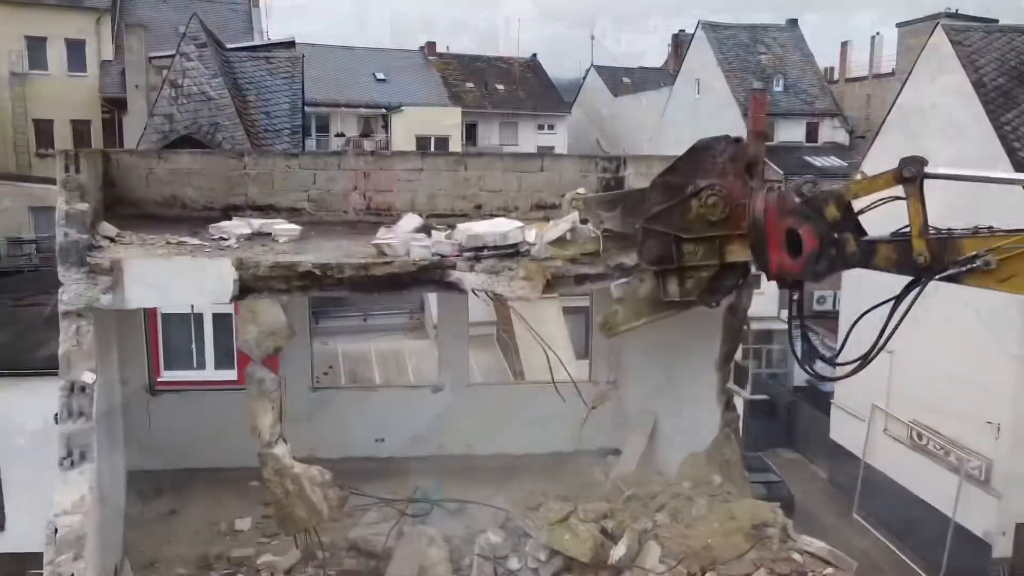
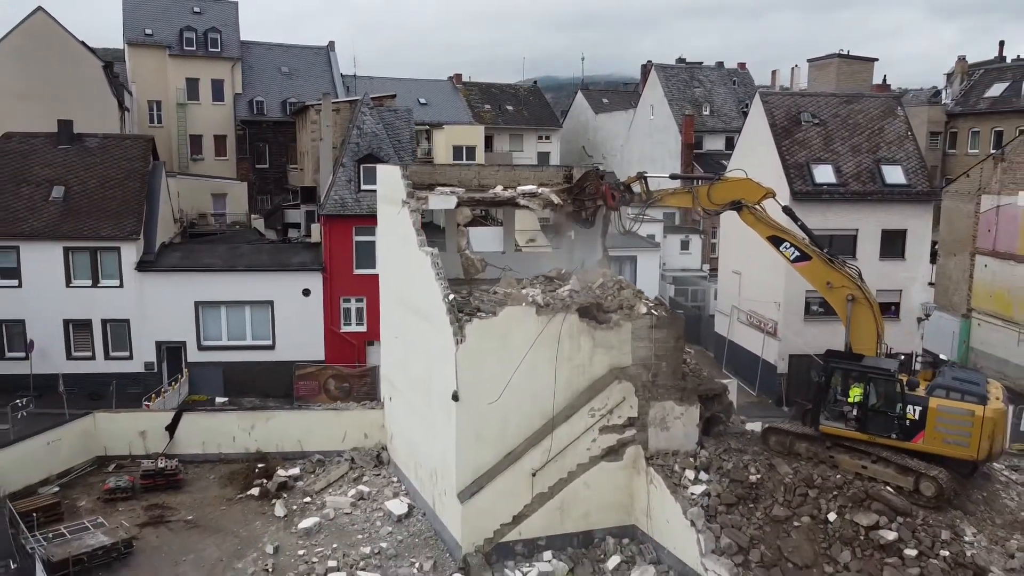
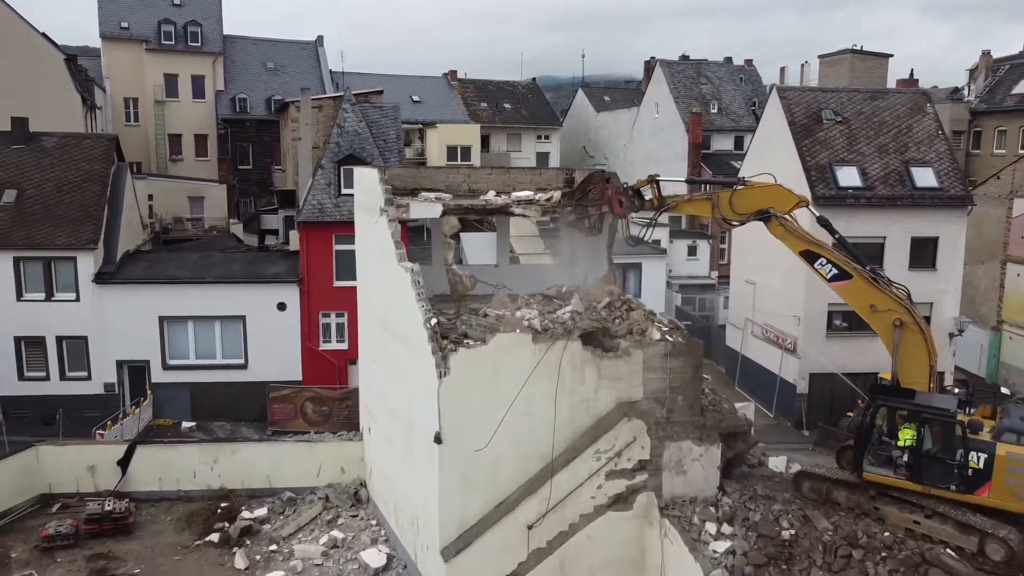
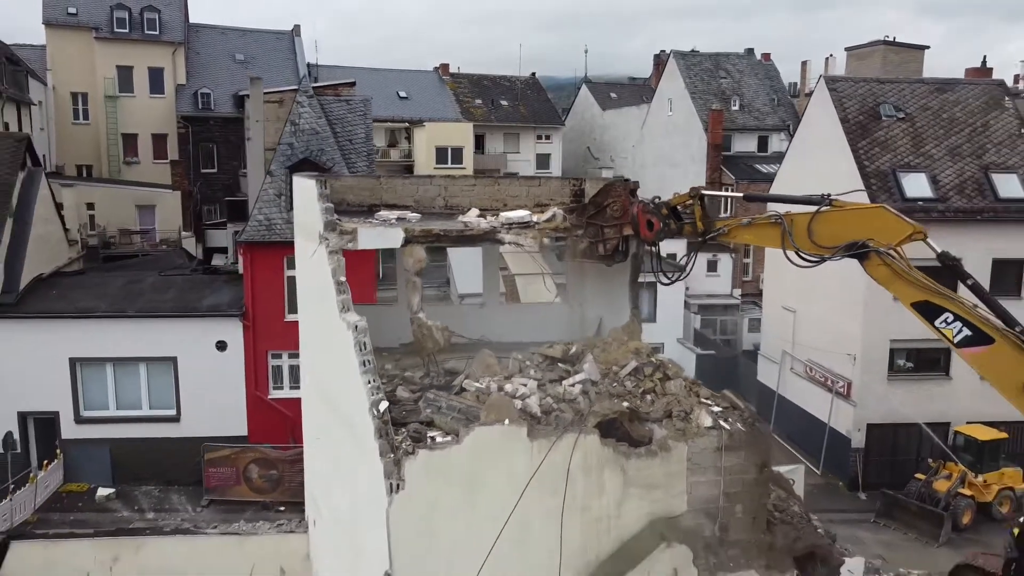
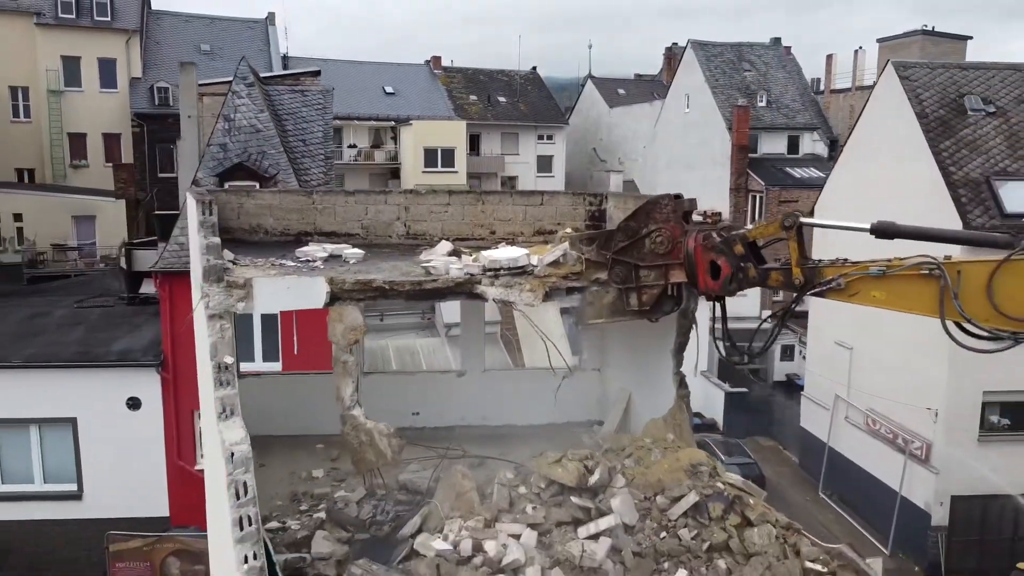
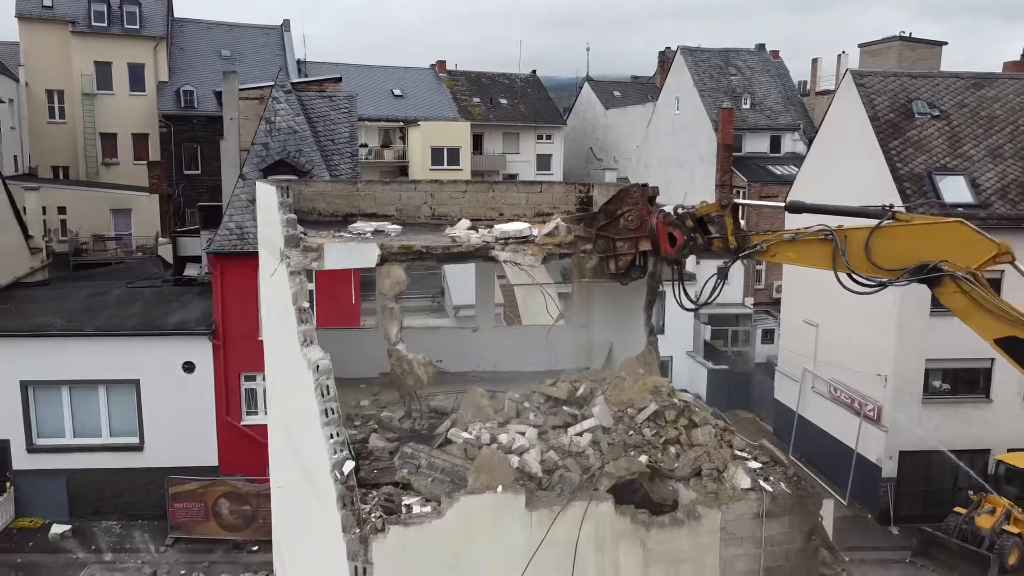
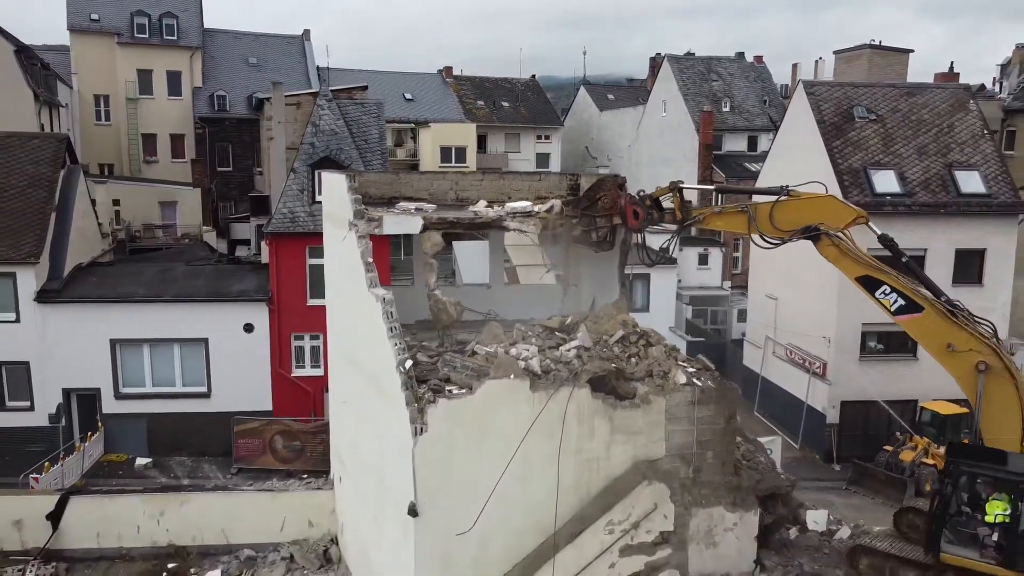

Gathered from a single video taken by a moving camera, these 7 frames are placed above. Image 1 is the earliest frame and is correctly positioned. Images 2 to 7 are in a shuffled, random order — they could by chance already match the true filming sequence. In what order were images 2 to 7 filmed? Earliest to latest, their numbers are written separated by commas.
5, 6, 4, 7, 3, 2
